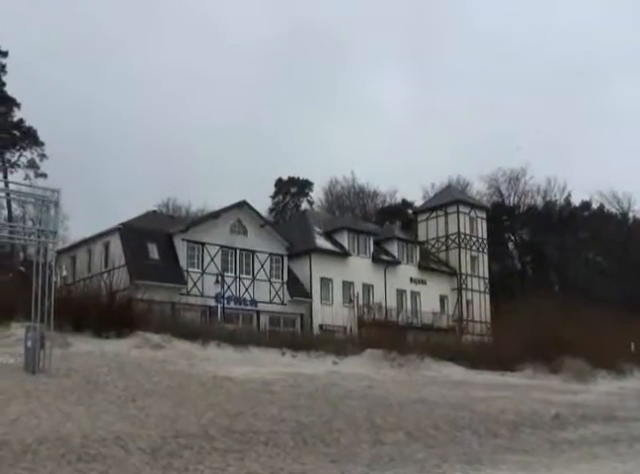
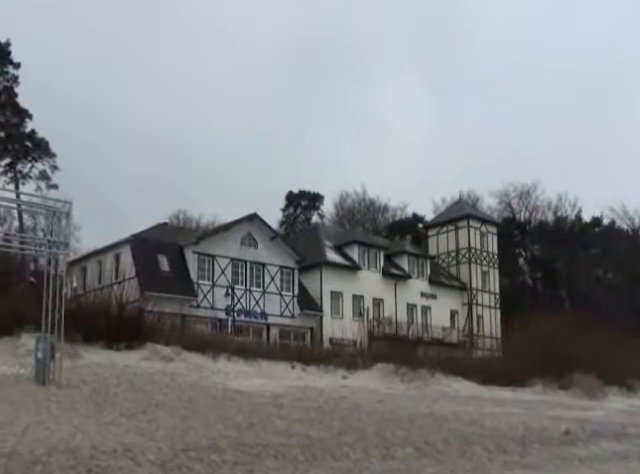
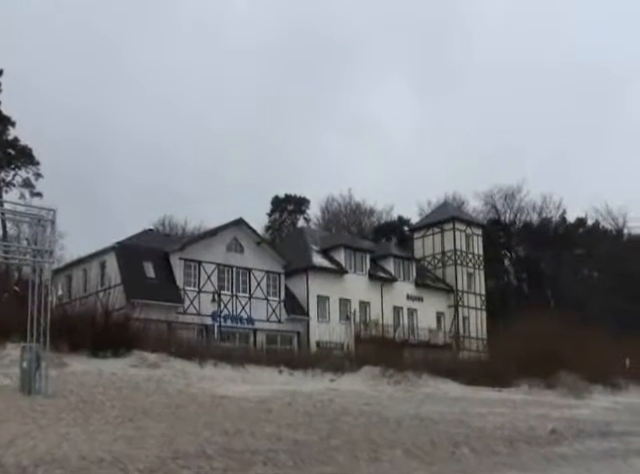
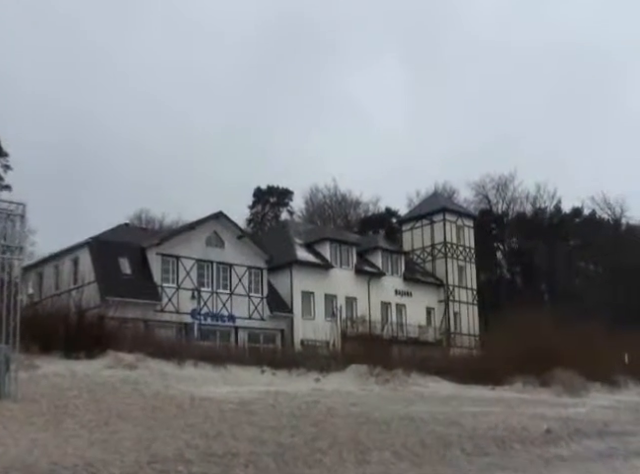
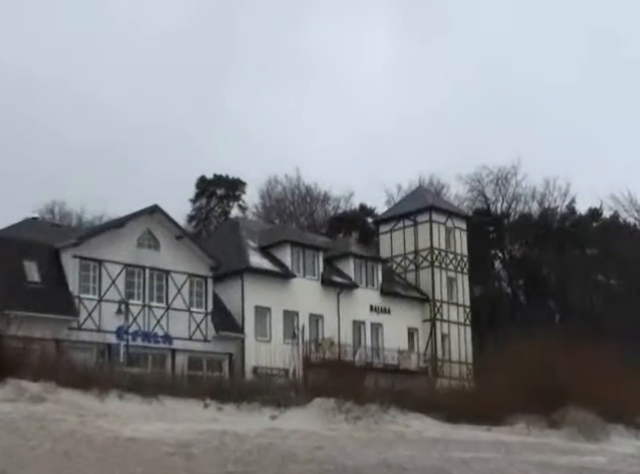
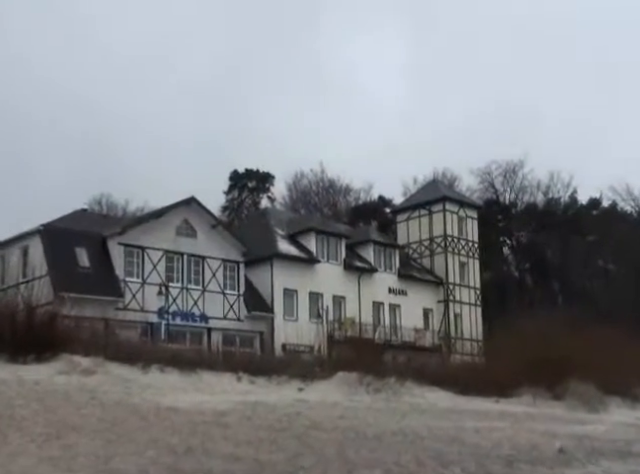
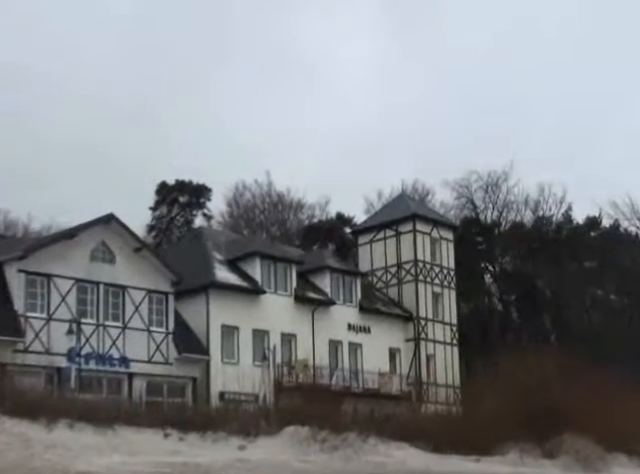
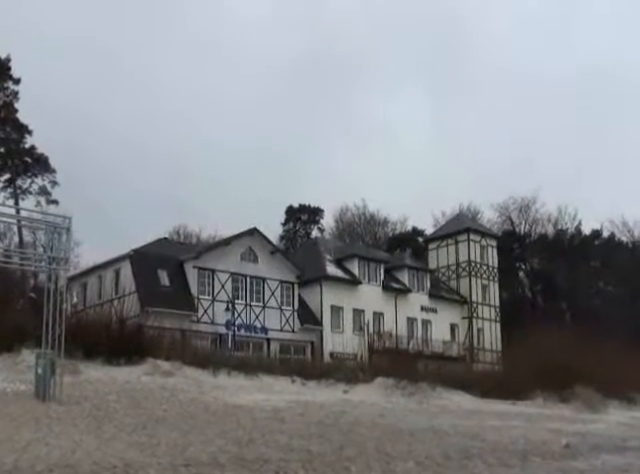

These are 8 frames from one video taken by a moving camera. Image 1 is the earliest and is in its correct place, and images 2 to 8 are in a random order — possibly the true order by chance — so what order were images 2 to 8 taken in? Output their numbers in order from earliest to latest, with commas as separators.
2, 8, 3, 4, 6, 5, 7
